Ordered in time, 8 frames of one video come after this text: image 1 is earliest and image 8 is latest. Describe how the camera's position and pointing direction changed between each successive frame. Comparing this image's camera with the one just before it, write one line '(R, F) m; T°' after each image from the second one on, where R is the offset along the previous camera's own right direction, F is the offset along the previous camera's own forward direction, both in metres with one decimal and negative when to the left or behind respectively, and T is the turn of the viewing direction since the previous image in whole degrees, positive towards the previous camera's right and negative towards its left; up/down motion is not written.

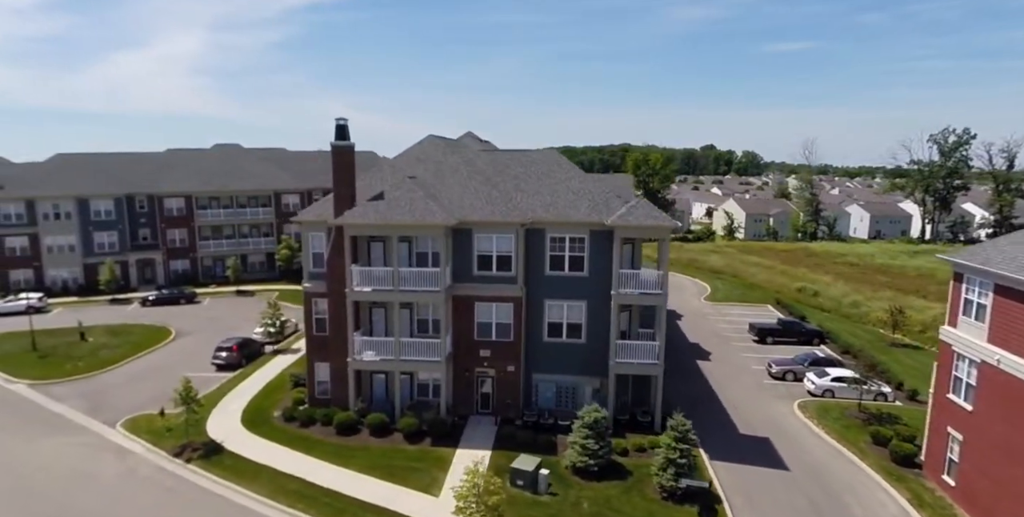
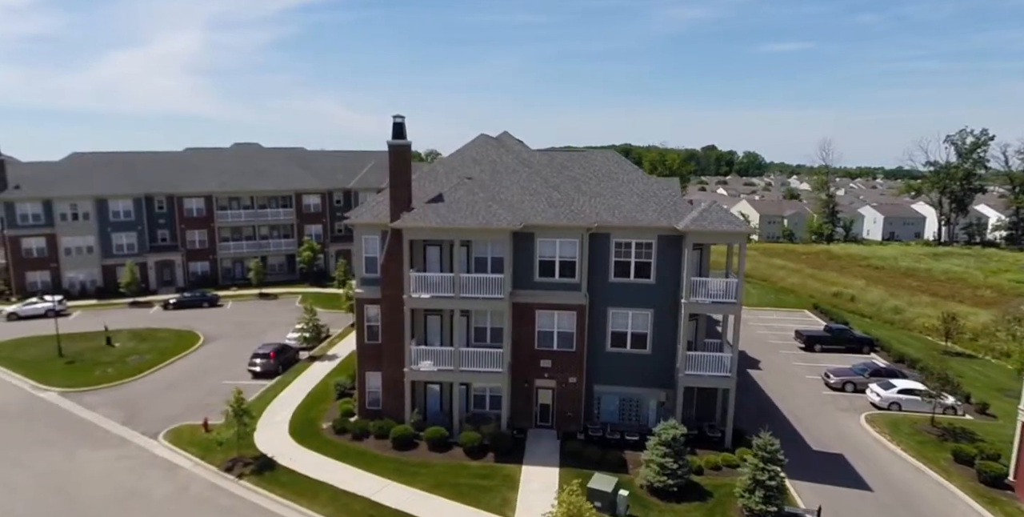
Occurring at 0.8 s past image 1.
(-2.7, +1.5) m; 0°
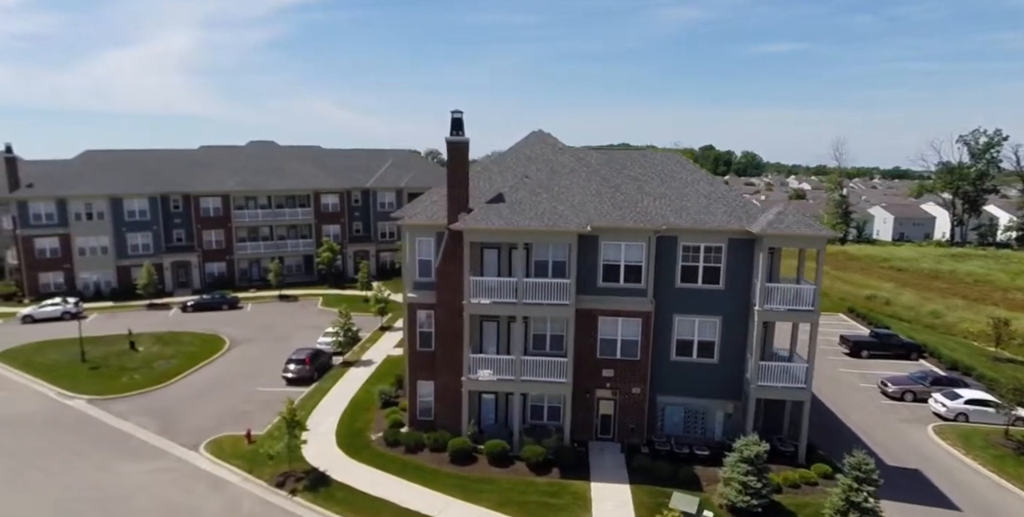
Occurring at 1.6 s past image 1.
(-2.7, +1.5) m; 0°
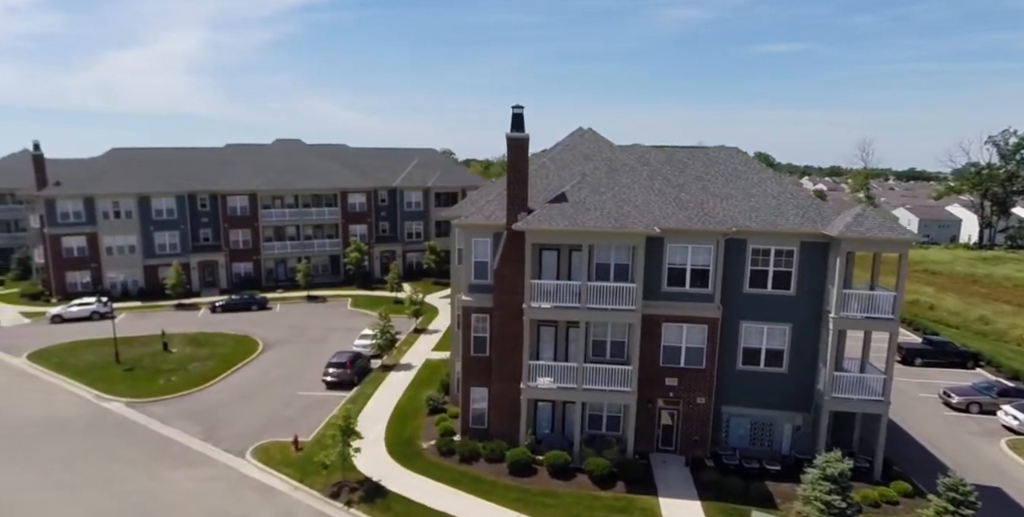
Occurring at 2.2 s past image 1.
(-2.0, +1.2) m; -1°
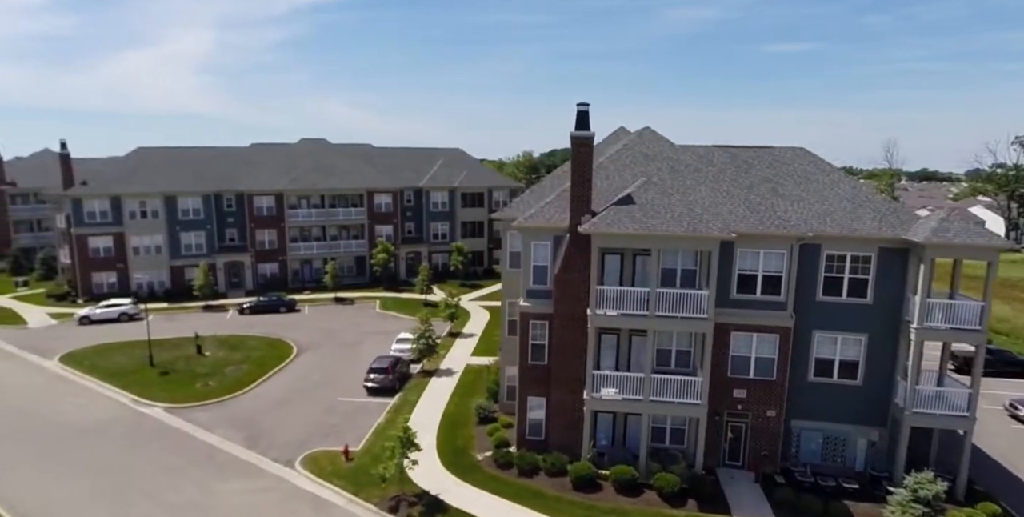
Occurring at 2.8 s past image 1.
(-2.0, +1.2) m; -1°
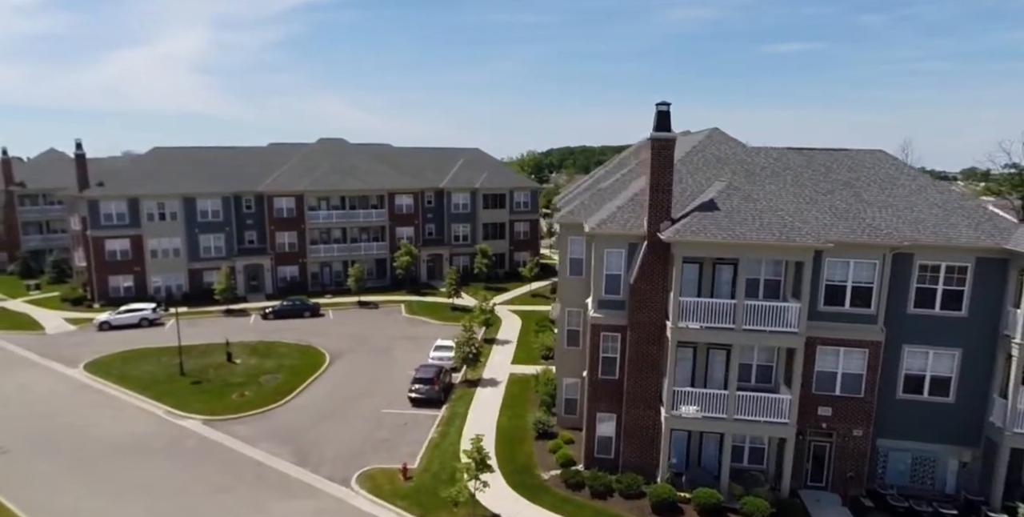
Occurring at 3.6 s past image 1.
(-2.7, +1.5) m; 0°
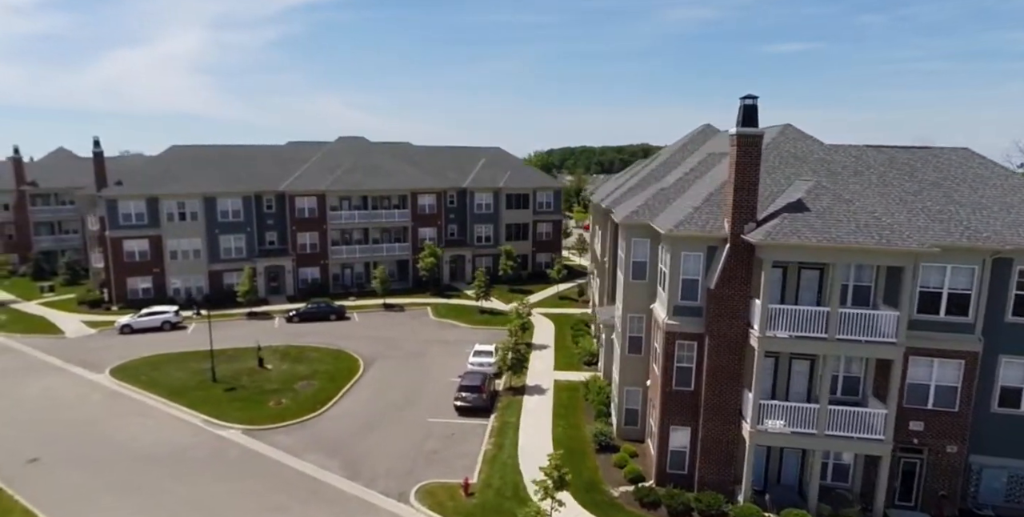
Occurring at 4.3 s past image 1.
(-2.4, +1.5) m; 0°
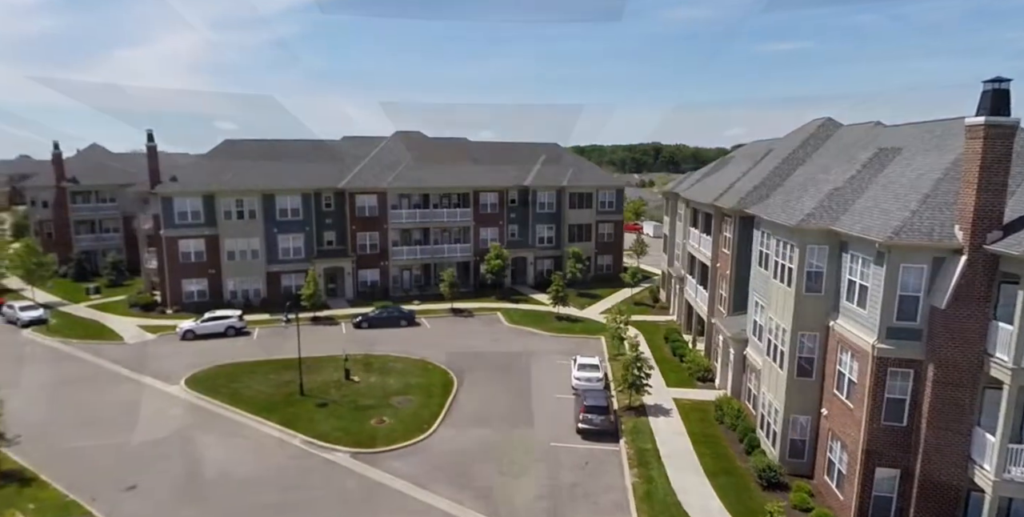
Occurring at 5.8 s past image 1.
(-5.1, +3.3) m; -1°
